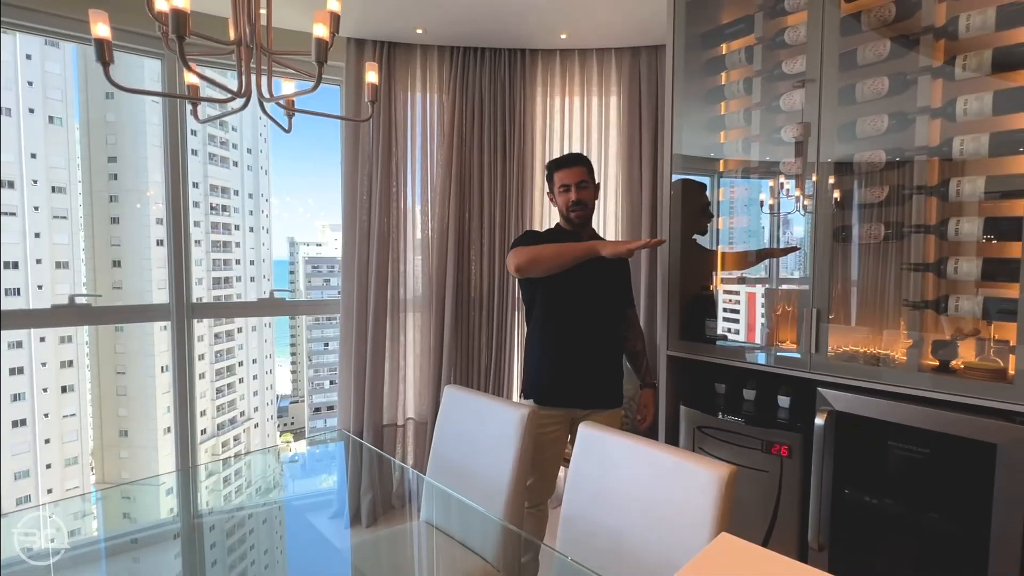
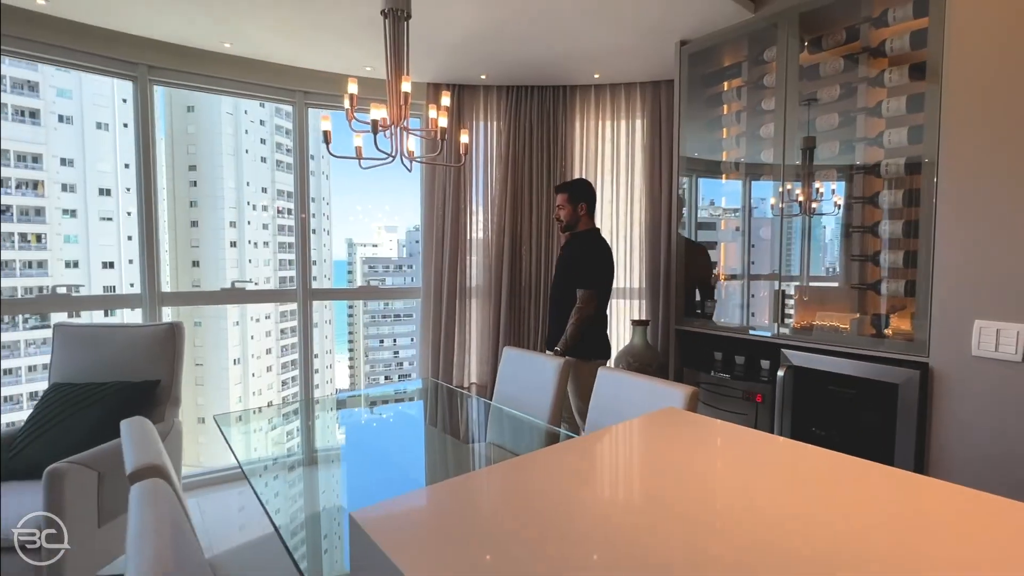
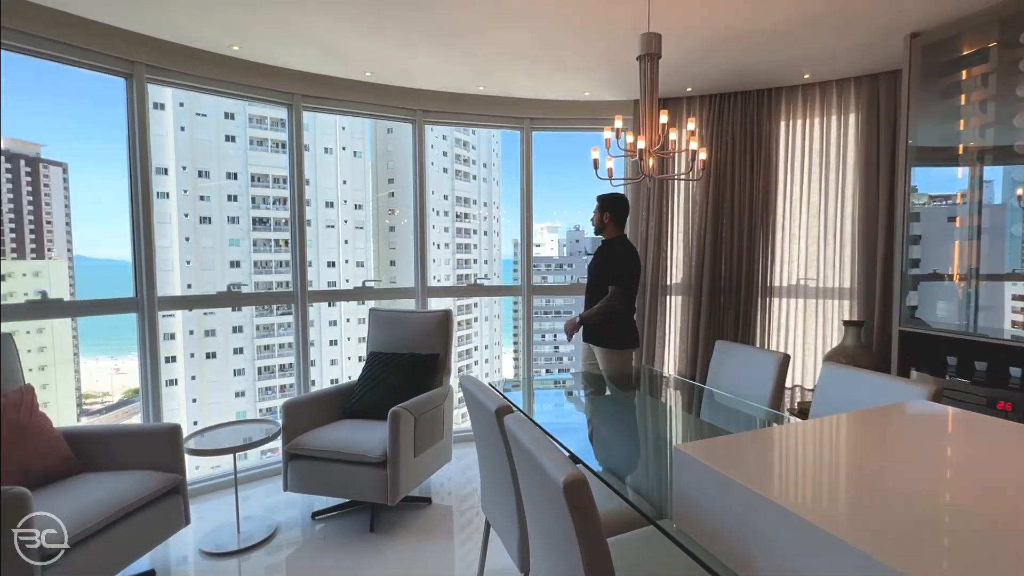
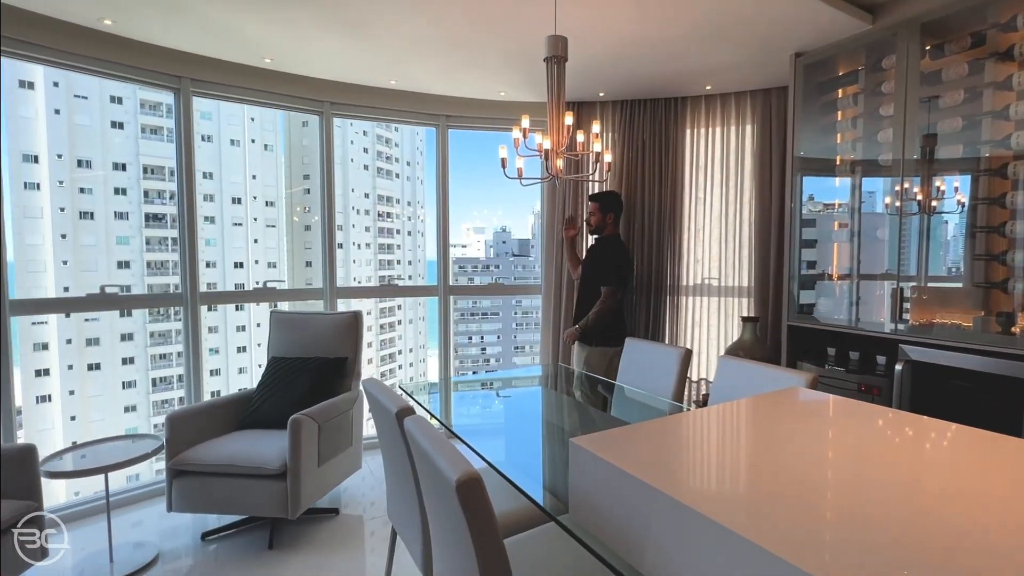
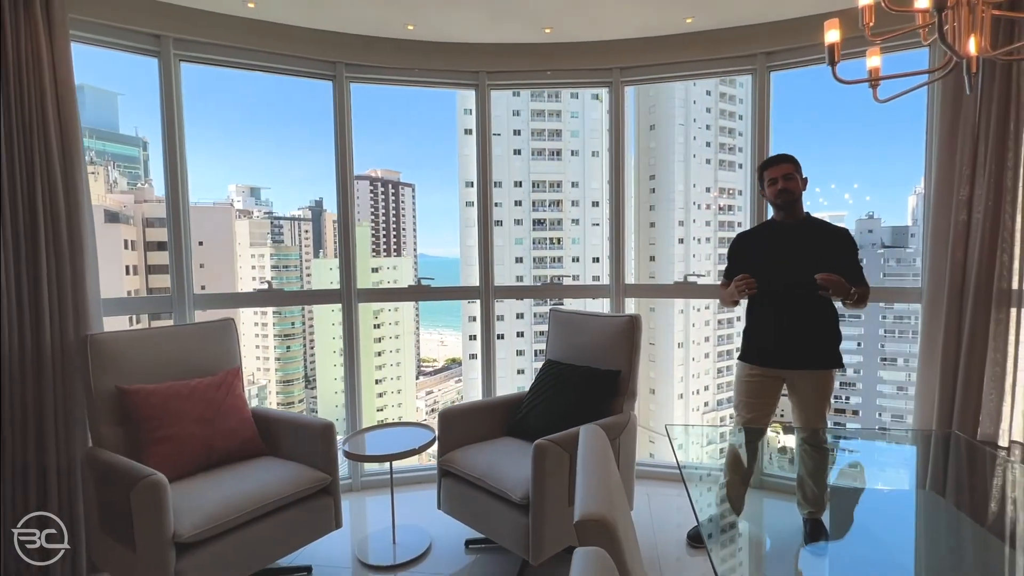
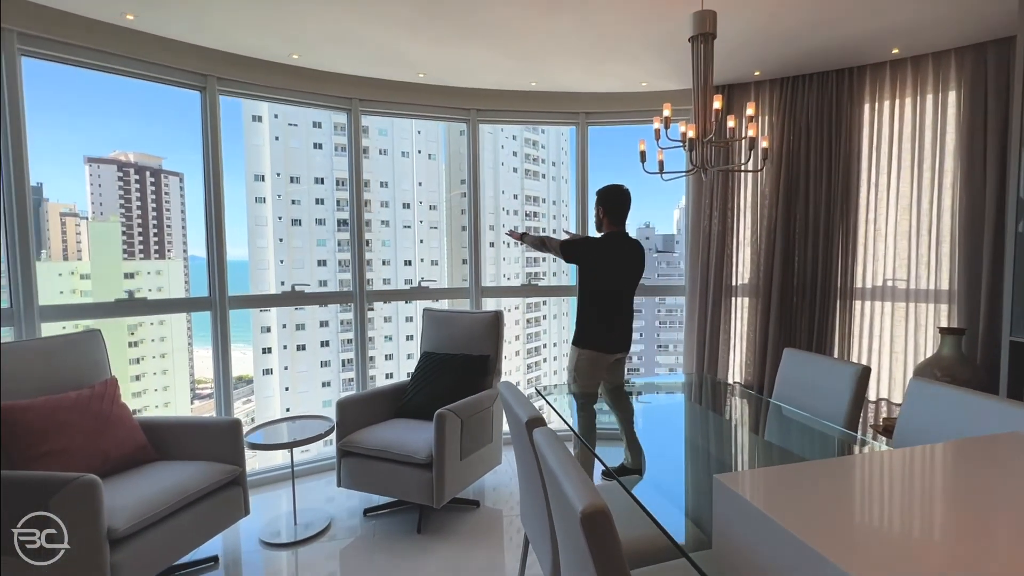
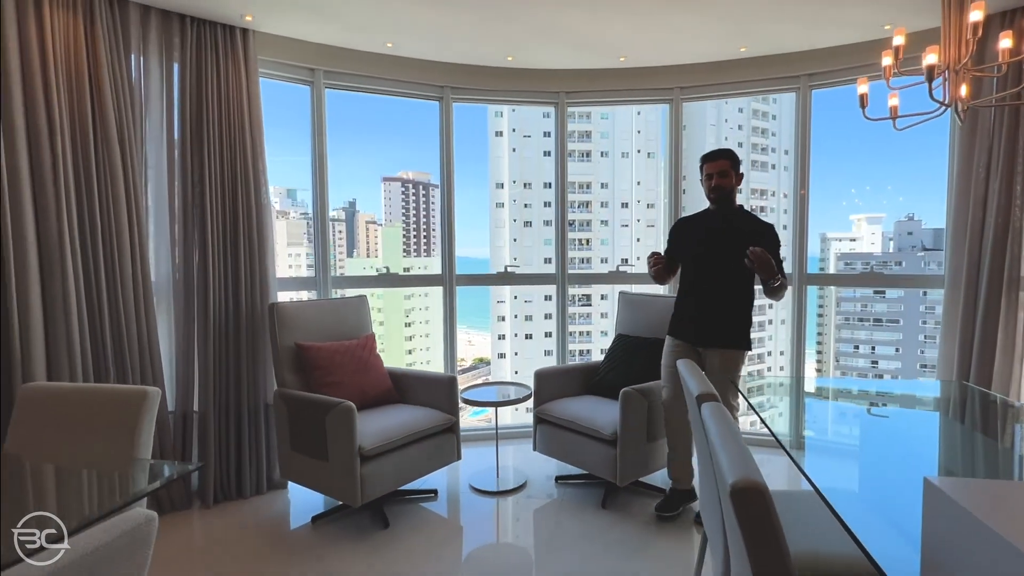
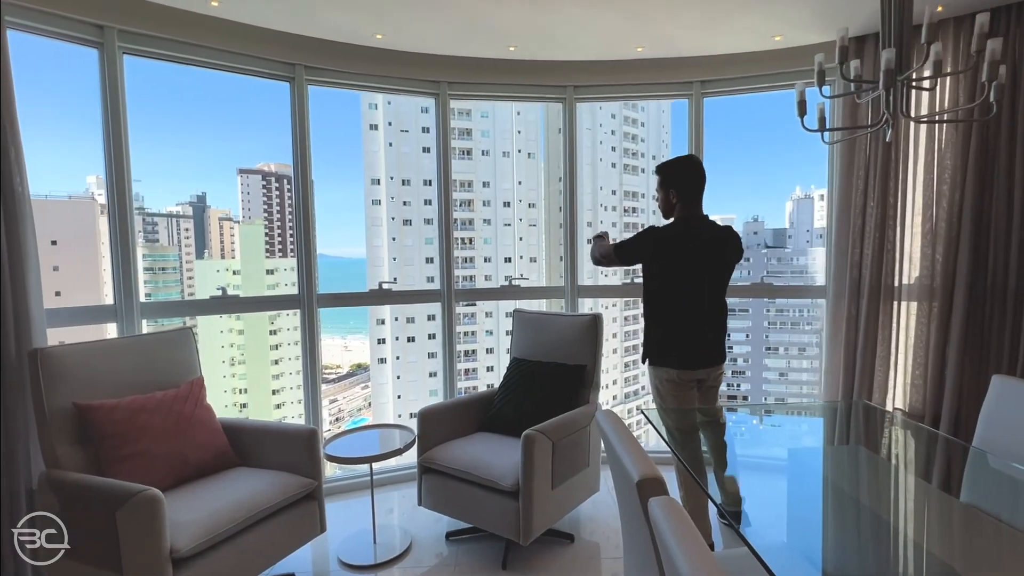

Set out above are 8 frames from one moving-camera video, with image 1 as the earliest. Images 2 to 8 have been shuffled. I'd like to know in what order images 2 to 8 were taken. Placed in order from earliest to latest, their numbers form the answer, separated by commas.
2, 4, 3, 6, 8, 5, 7
